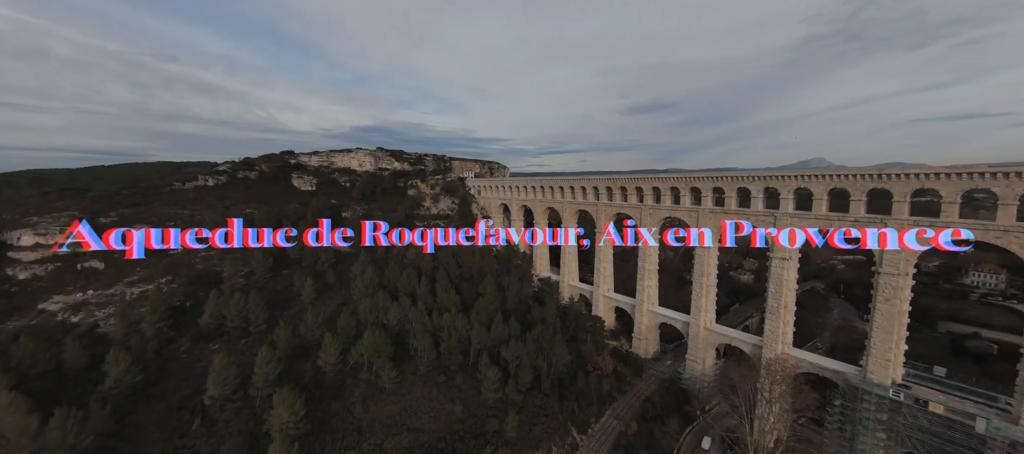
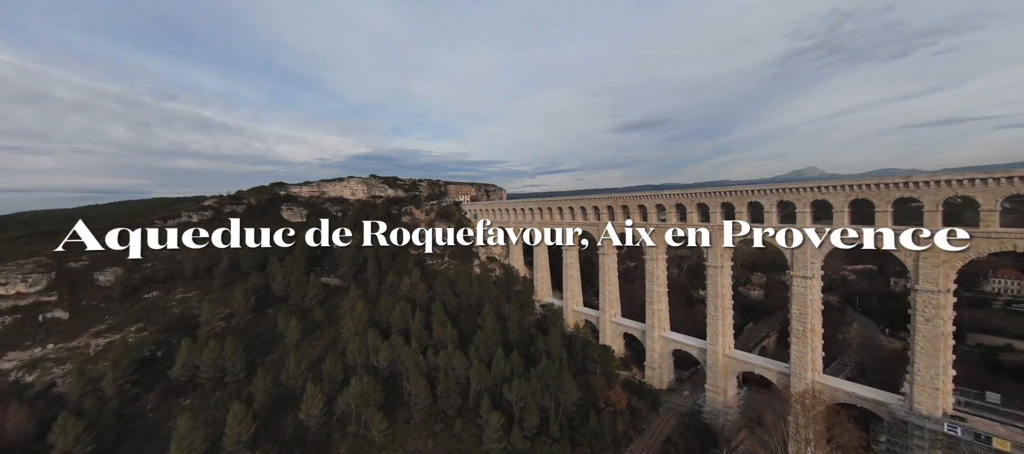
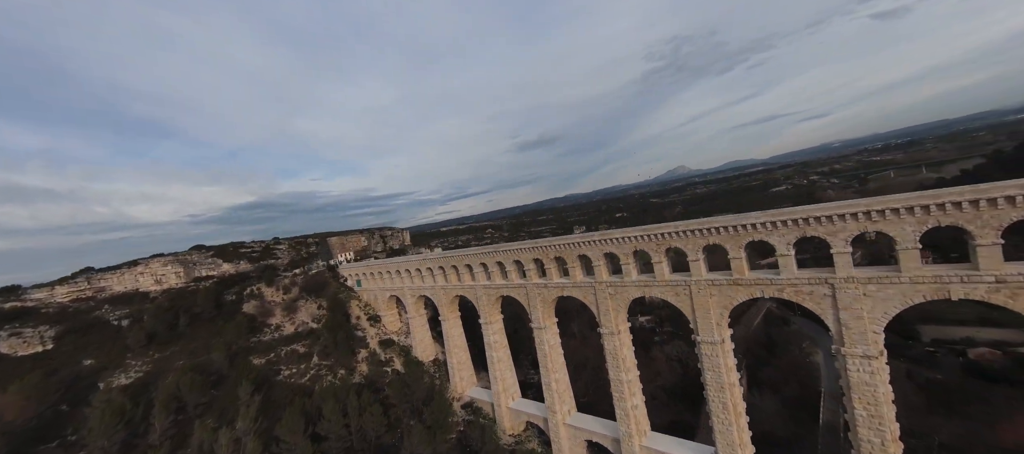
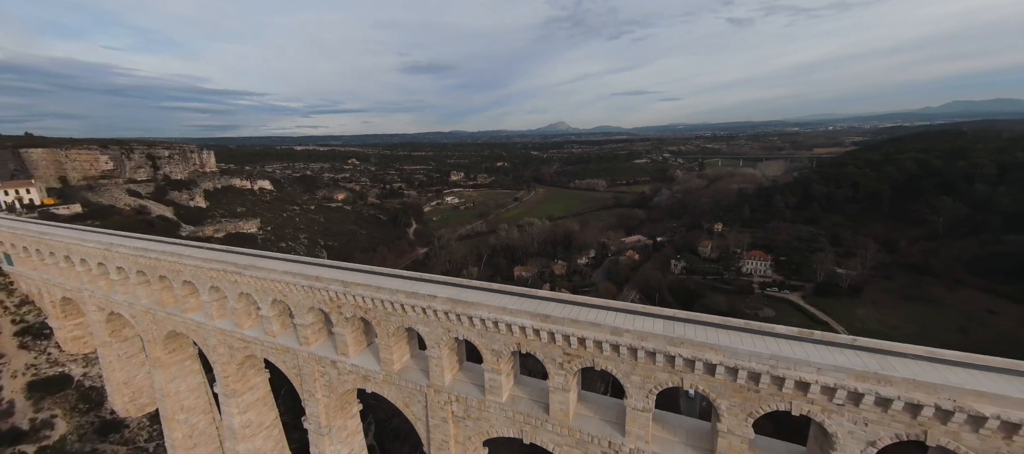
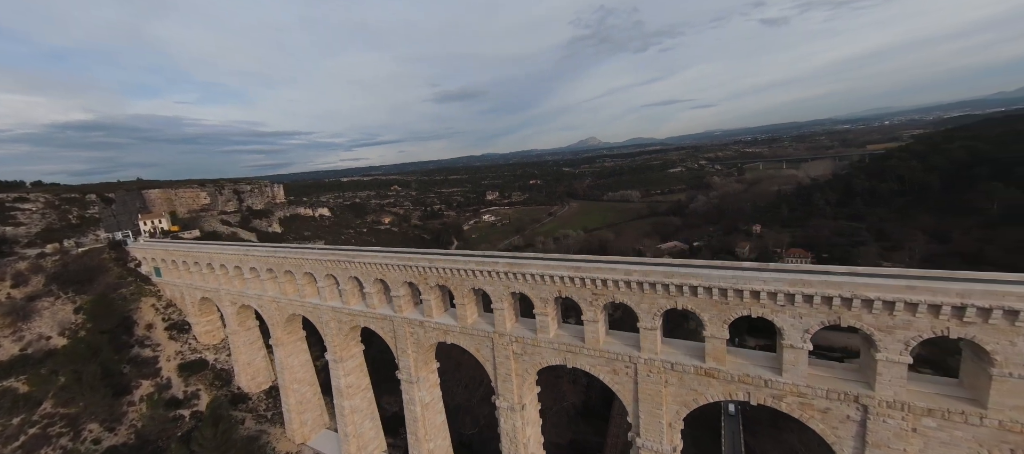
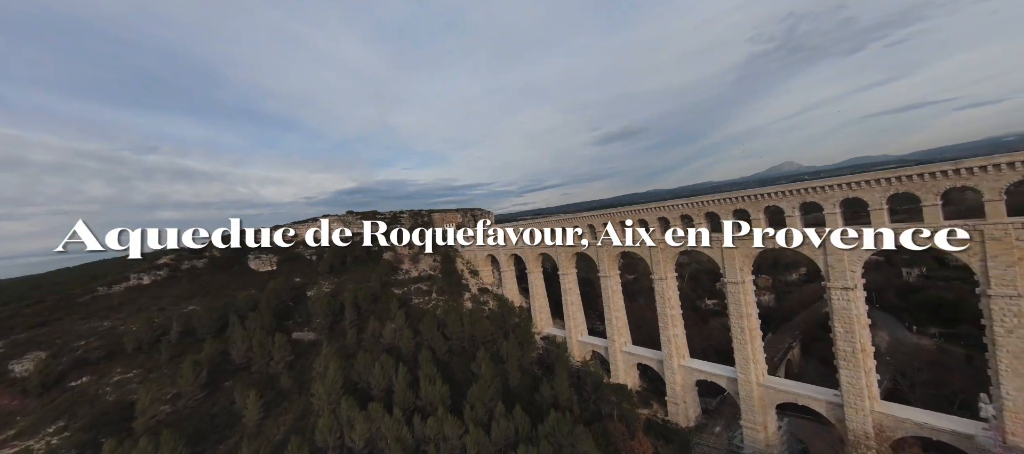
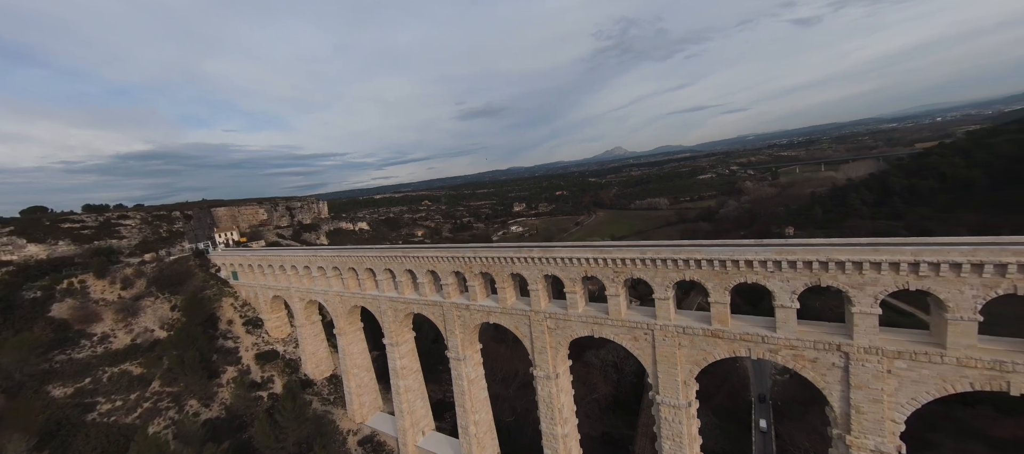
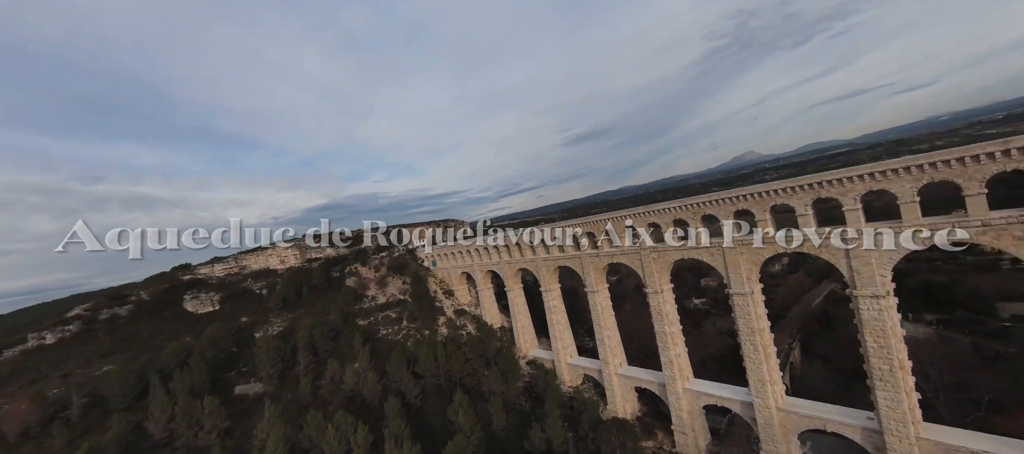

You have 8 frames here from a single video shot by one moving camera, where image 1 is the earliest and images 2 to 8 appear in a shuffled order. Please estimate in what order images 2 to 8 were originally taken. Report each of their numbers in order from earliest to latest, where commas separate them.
2, 6, 8, 3, 7, 5, 4
